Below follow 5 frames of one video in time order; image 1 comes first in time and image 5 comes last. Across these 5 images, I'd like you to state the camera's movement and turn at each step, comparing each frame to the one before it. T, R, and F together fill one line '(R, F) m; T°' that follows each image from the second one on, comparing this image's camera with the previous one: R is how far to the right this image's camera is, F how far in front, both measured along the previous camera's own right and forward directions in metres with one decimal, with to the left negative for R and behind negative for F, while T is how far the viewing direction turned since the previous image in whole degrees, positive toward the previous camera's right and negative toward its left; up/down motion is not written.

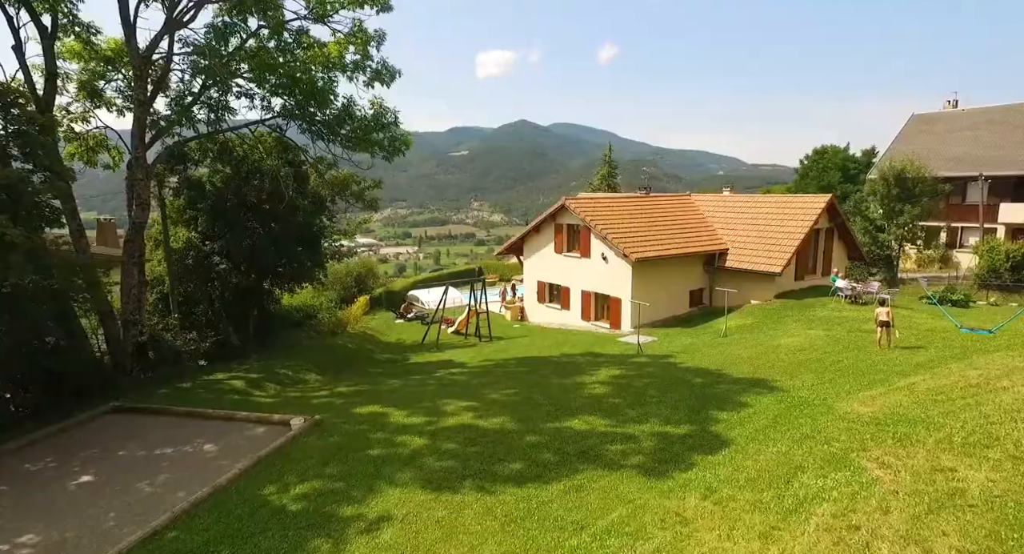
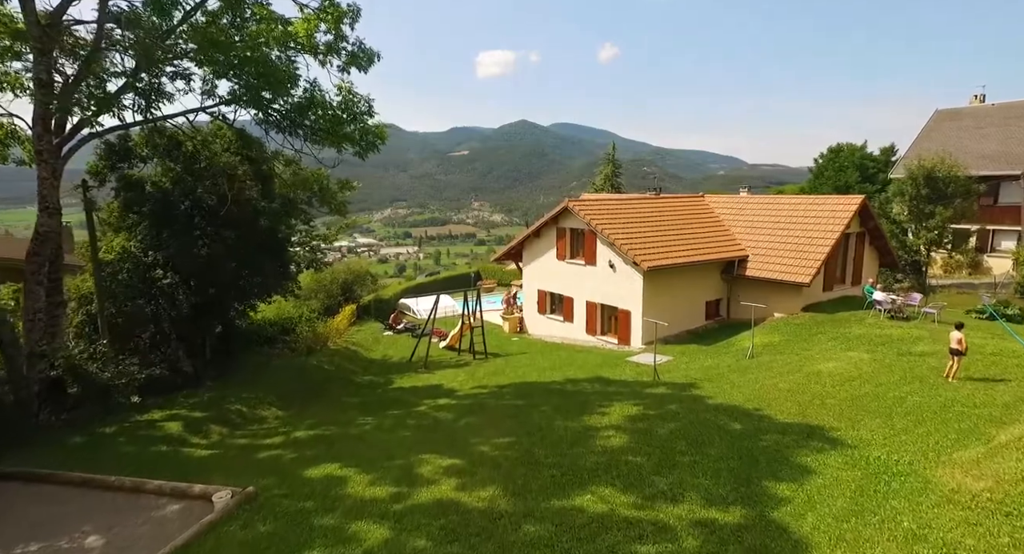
(+0.1, +2.8) m; 0°
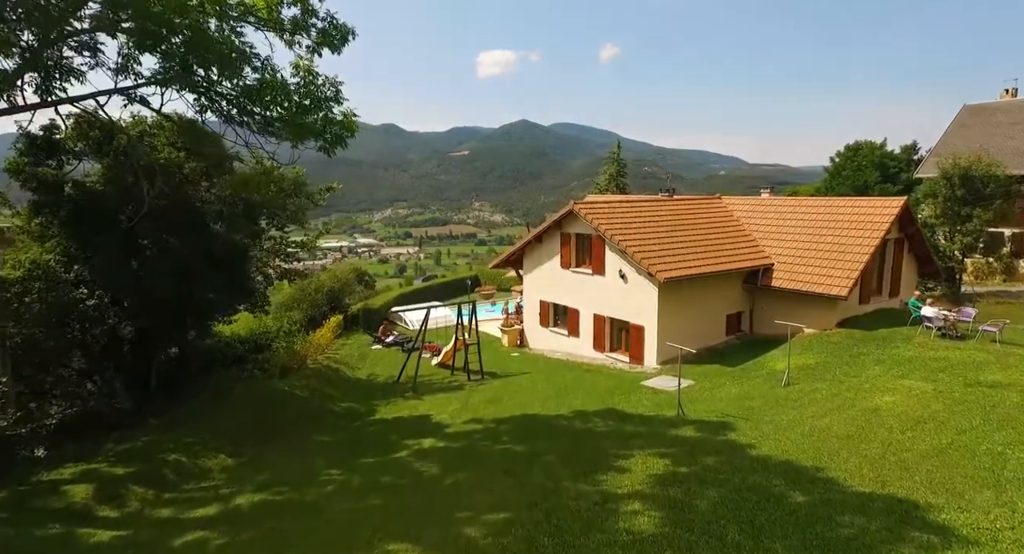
(+0.1, +2.8) m; 0°
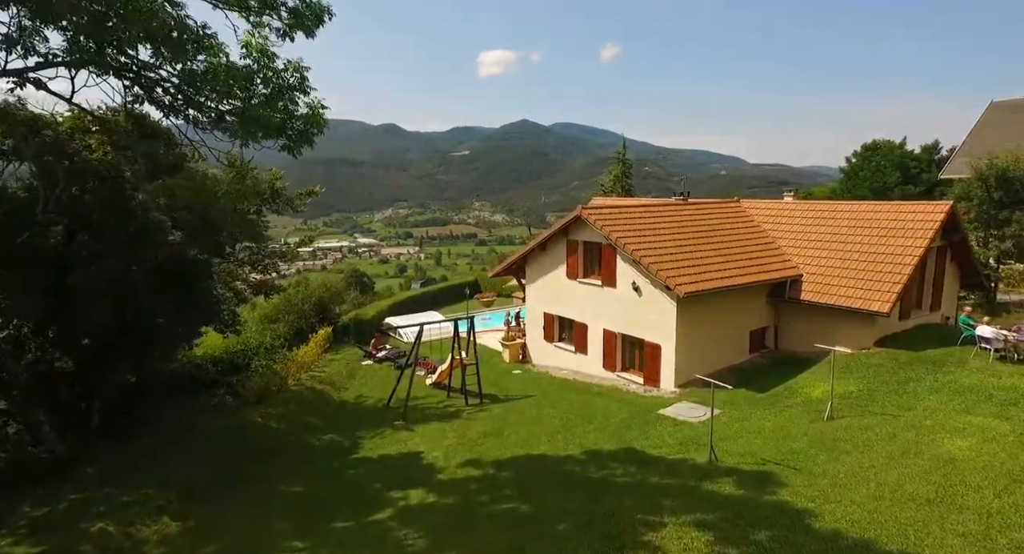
(0.0, +2.3) m; 0°
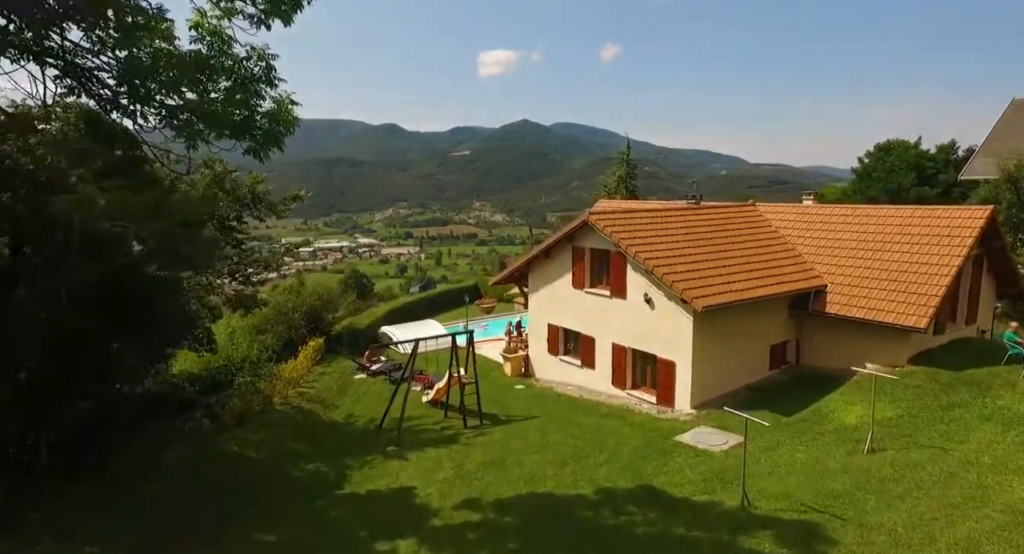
(-0.1, +1.6) m; 0°
